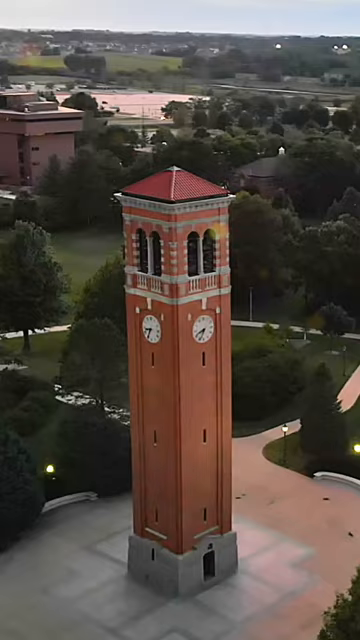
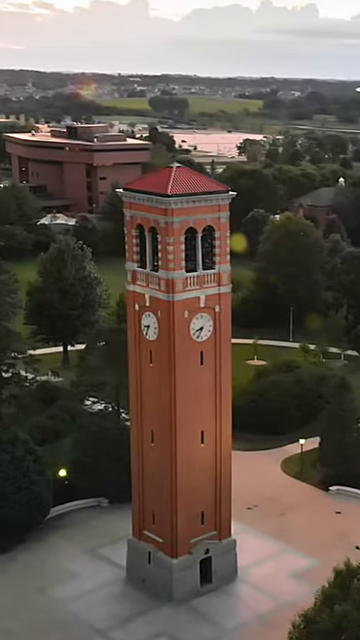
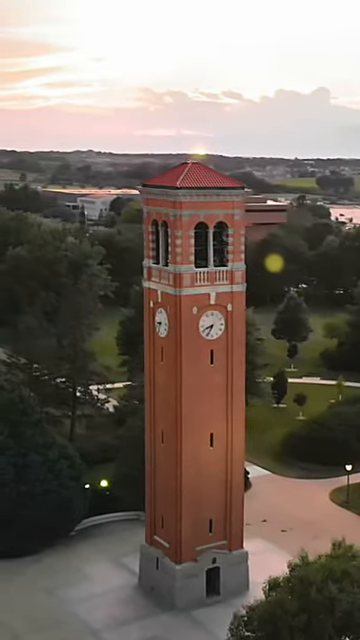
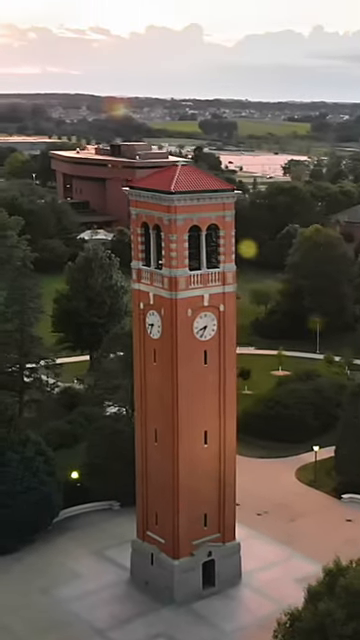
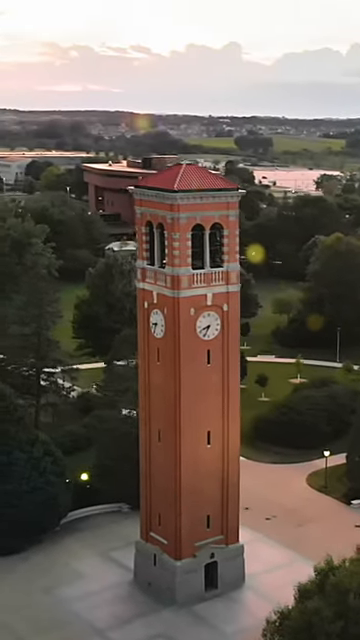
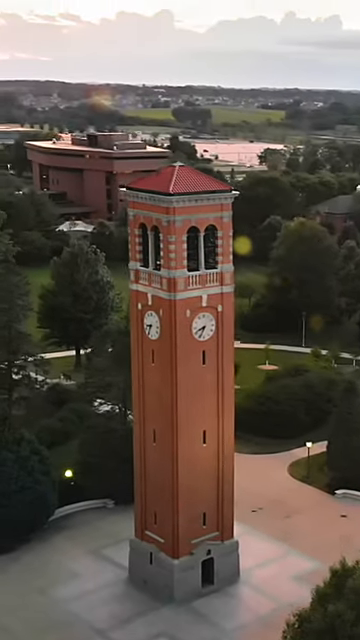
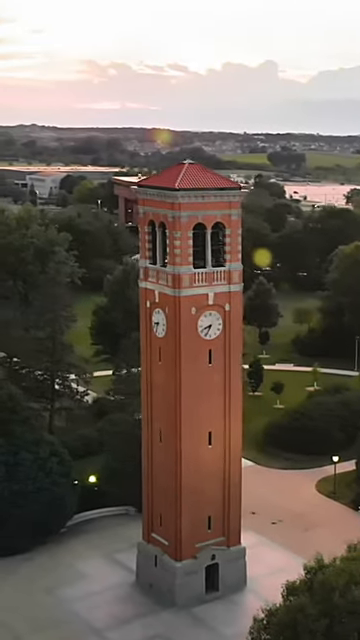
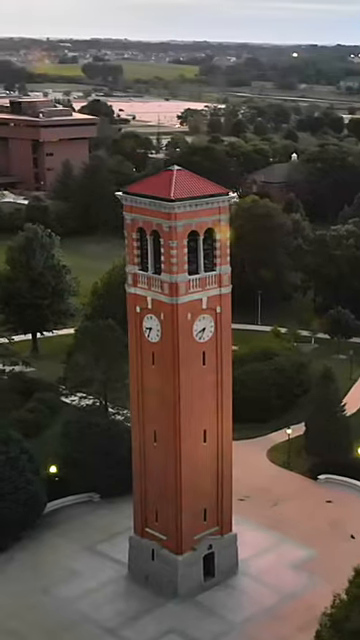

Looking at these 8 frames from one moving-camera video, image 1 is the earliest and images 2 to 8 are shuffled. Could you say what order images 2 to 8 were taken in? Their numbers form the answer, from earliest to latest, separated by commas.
8, 2, 6, 4, 5, 7, 3
